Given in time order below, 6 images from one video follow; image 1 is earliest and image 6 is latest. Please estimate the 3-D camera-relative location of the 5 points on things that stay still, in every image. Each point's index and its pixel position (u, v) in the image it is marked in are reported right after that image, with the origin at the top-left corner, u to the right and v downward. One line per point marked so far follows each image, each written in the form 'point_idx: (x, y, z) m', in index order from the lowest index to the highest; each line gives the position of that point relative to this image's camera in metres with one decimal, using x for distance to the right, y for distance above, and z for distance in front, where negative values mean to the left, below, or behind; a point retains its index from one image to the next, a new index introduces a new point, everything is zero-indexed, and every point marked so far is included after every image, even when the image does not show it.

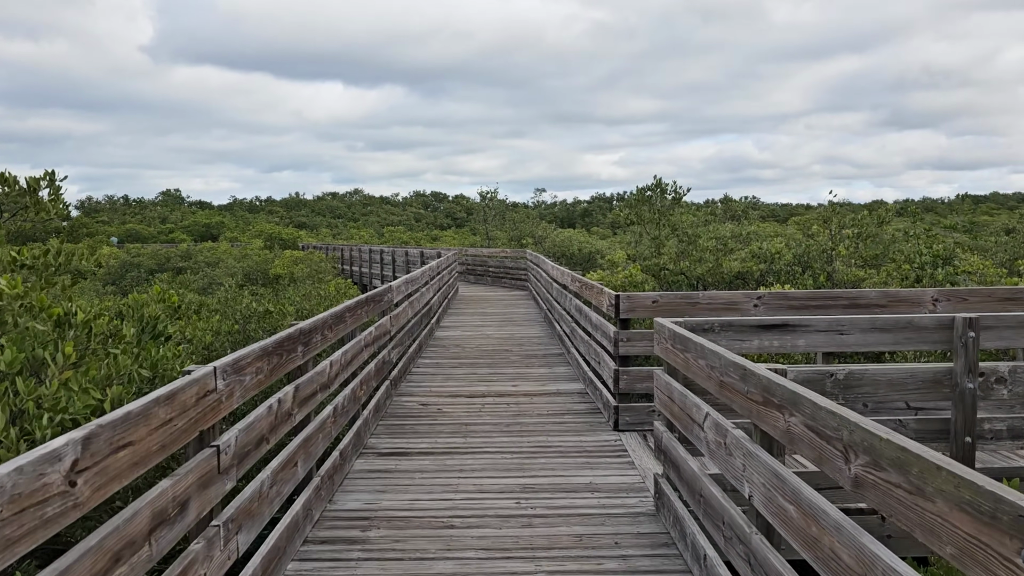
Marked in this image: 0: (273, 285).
0: (-4.5, +0.1, +15.7) m
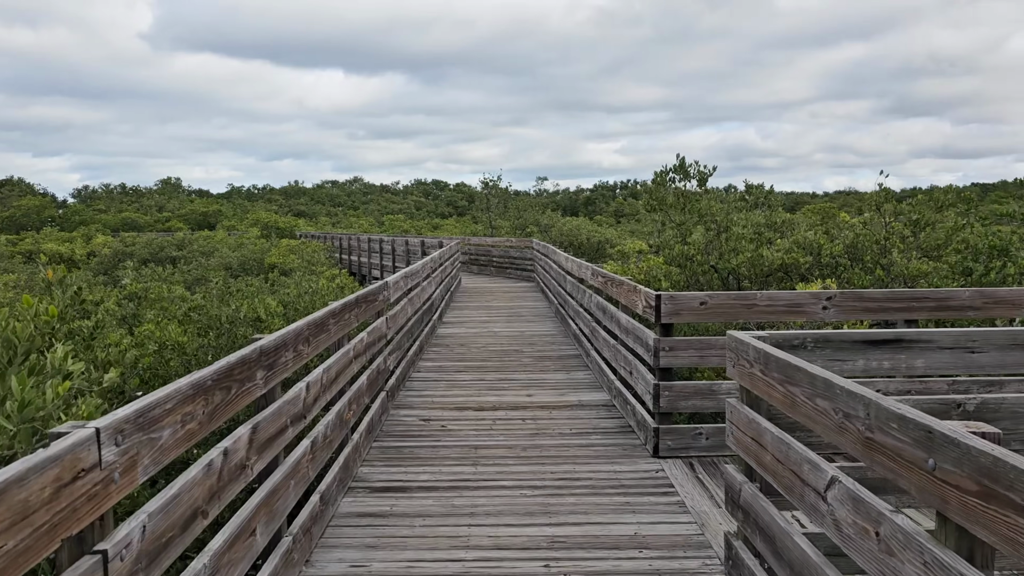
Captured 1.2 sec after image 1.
0: (-4.4, +0.2, +15.0) m
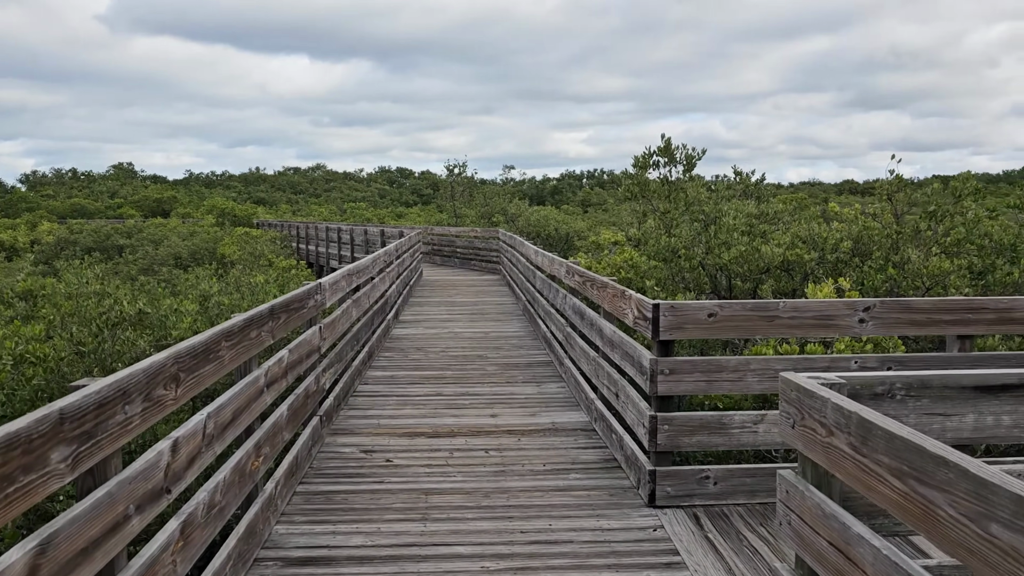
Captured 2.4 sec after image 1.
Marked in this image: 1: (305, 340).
0: (-5.0, +0.4, +14.0) m
1: (-0.8, -0.2, +3.4) m
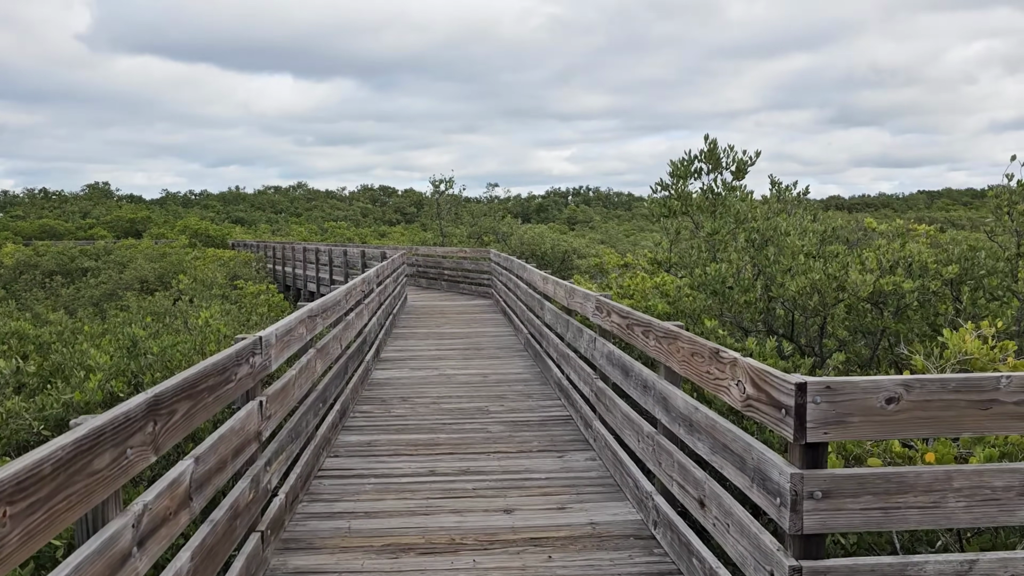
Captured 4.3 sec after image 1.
0: (-5.1, -0.1, +12.8) m
1: (-0.7, -0.4, +2.2) m
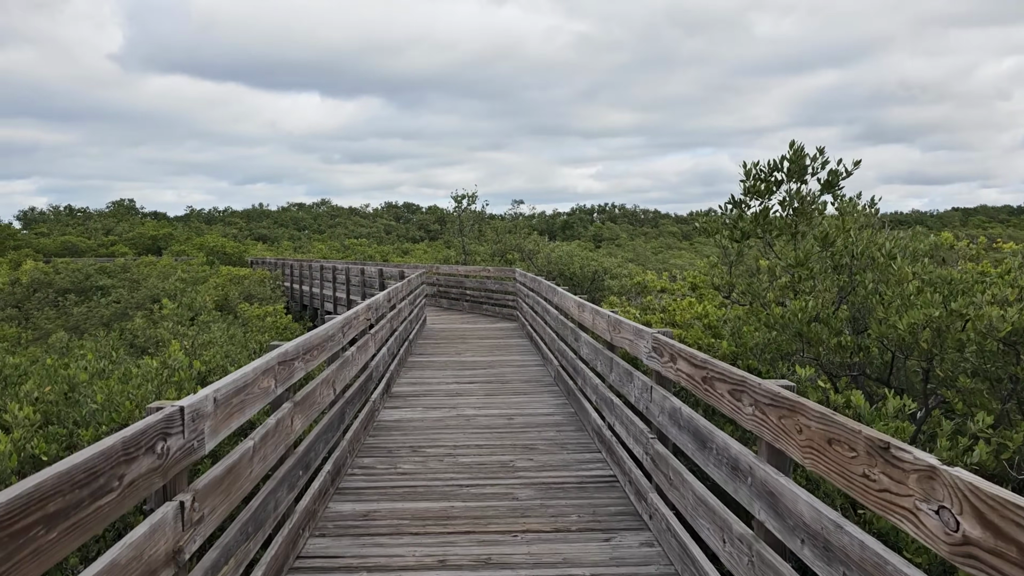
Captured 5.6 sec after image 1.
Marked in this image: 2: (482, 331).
0: (-4.7, -0.4, +12.1) m
1: (-0.7, -0.5, +1.4) m
2: (-0.4, -0.5, +10.4) m
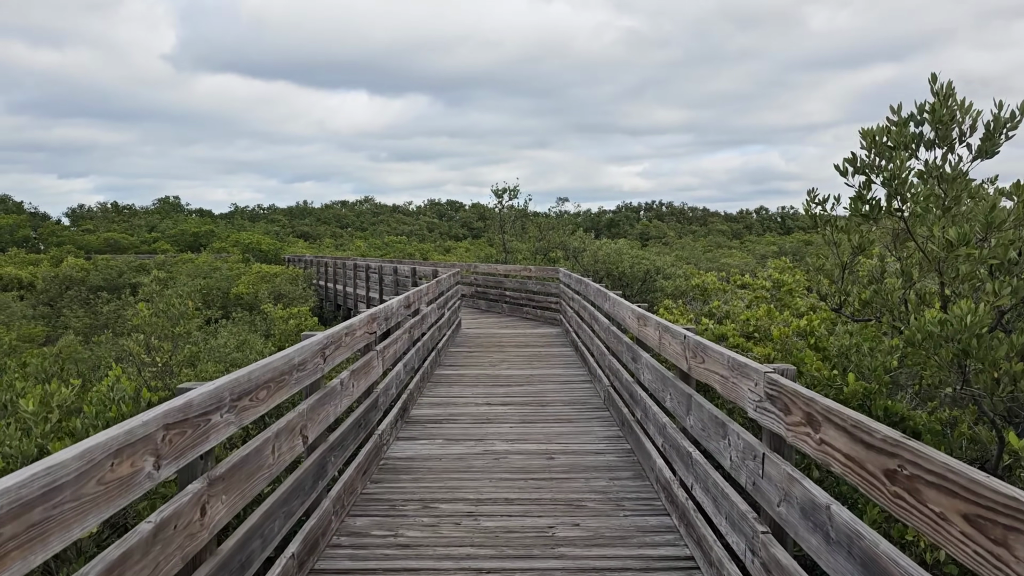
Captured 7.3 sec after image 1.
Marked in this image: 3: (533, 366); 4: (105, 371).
0: (-4.1, -0.3, +11.3) m
1: (-0.7, -0.5, +0.4) m
2: (+0.1, -0.5, +9.4) m
3: (+0.2, -0.7, +7.2) m
4: (-3.1, -0.5, +6.3) m
